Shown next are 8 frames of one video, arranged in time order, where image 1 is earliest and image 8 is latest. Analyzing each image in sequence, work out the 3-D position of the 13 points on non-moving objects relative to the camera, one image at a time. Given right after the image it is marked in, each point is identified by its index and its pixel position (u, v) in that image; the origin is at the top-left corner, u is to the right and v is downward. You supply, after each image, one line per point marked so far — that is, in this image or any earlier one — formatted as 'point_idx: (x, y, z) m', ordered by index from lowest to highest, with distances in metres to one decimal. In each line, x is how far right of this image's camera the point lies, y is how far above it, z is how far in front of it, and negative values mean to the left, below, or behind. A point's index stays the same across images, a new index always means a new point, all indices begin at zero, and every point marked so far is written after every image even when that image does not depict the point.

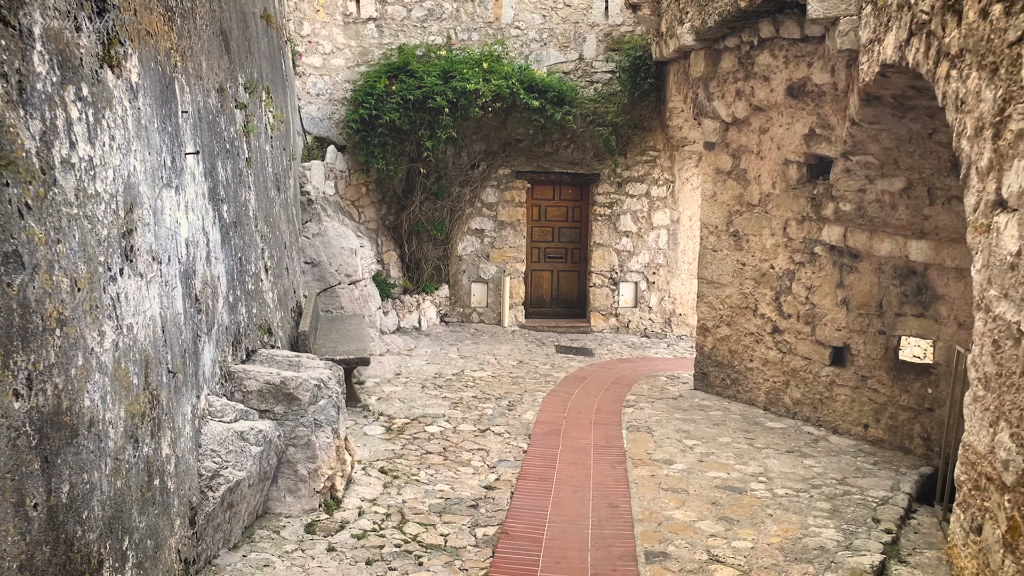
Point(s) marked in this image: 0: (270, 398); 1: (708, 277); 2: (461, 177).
0: (-0.9, -0.4, +3.1) m
1: (+1.4, +0.1, +5.7) m
2: (-0.5, +1.0, +7.5) m
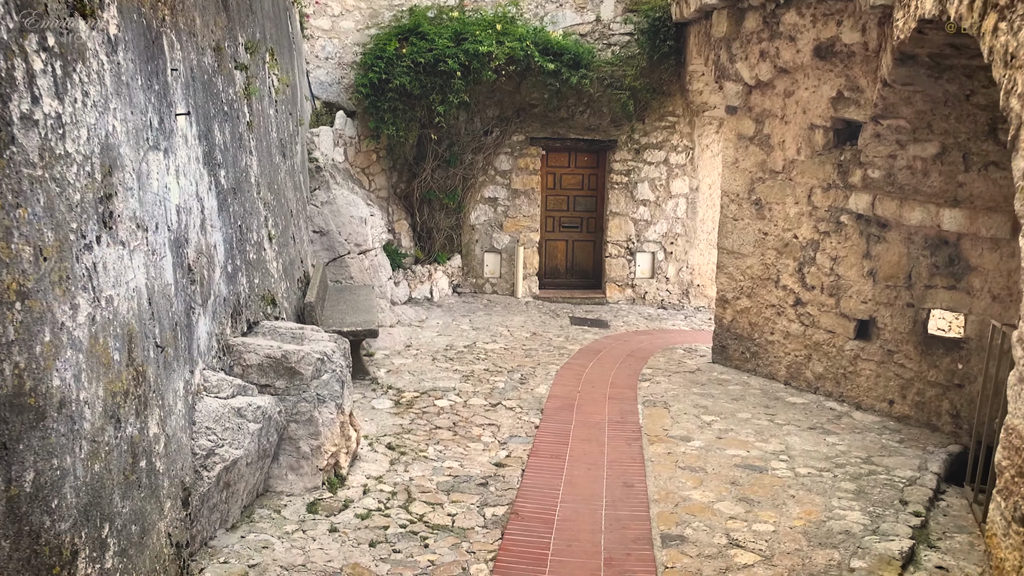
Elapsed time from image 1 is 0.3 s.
0: (-0.9, -0.3, +3.0) m
1: (+1.5, +0.3, +5.5) m
2: (-0.3, +1.3, +7.3) m
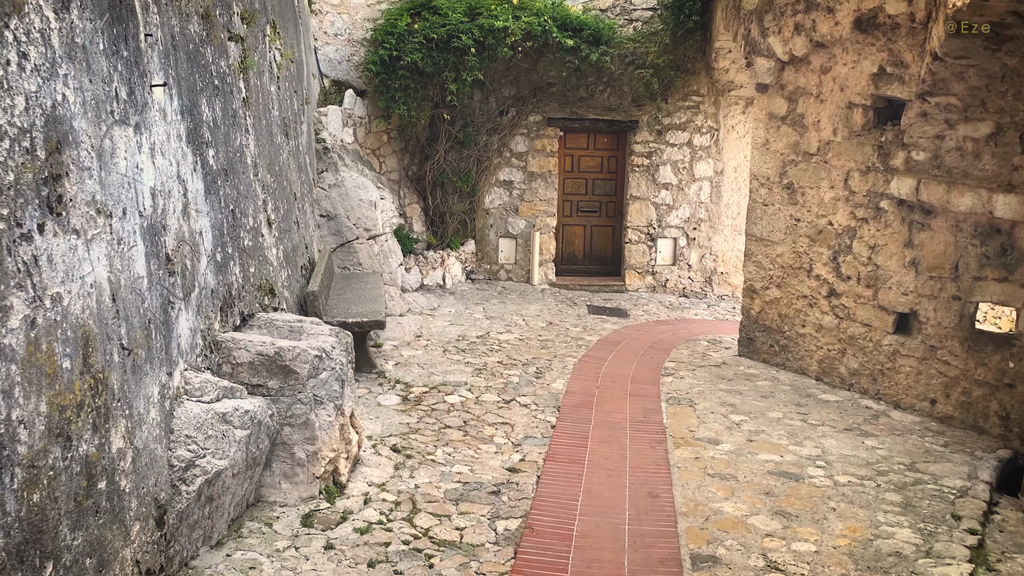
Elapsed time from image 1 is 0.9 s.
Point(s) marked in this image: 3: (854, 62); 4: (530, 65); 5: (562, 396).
0: (-0.8, -0.3, +2.7) m
1: (+1.6, +0.3, +5.2) m
2: (-0.2, +1.4, +7.0) m
3: (+1.9, +1.2, +4.4) m
4: (+0.2, +1.9, +6.9) m
5: (+0.3, -0.6, +4.2) m
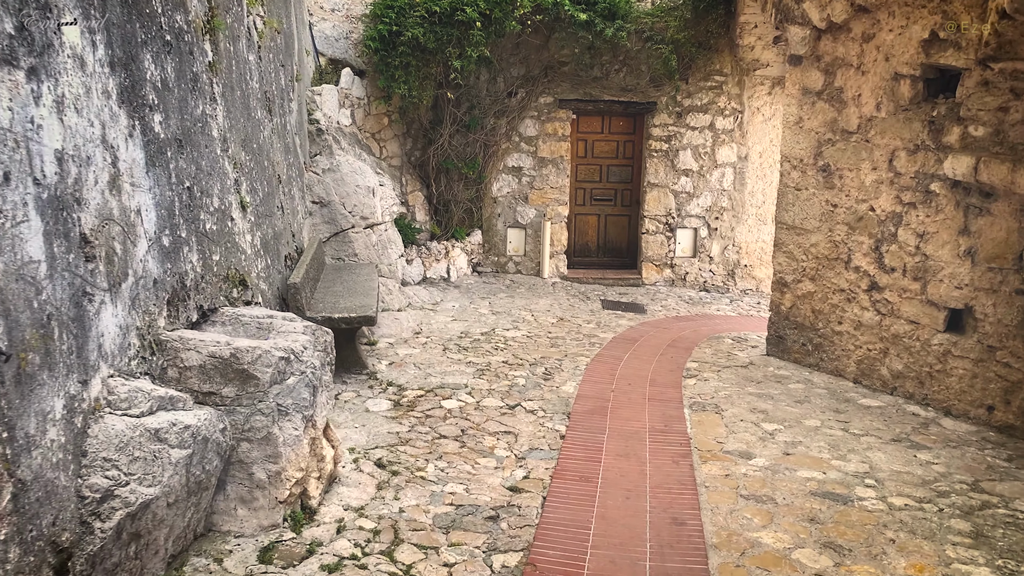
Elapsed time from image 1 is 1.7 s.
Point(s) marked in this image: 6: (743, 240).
0: (-0.8, -0.2, +2.3) m
1: (+1.6, +0.4, +4.7) m
2: (-0.1, +1.5, +6.6) m
3: (+1.9, +1.3, +4.0) m
4: (+0.2, +1.9, +6.5) m
5: (+0.3, -0.5, +3.8) m
6: (+2.0, +0.4, +6.9) m
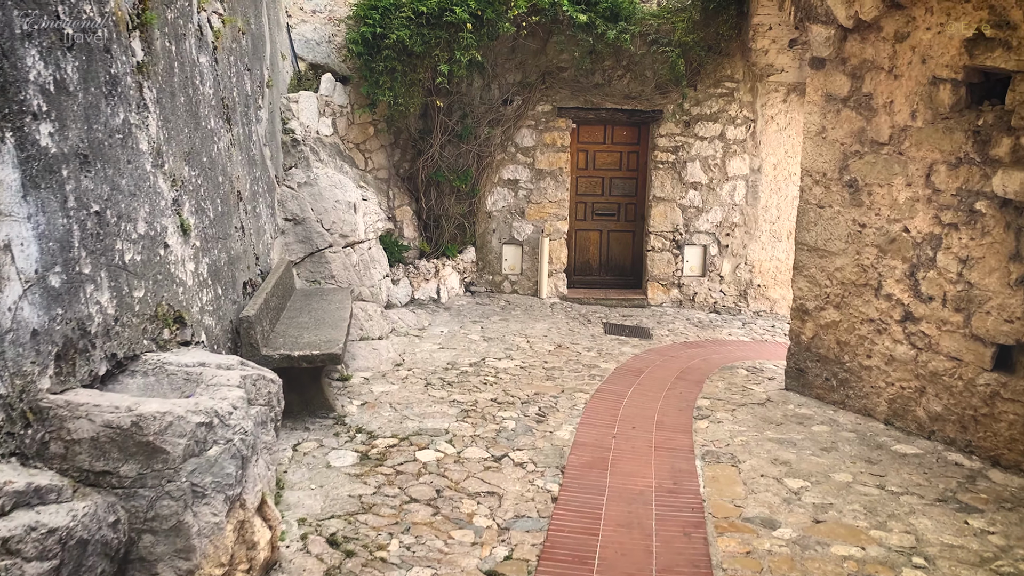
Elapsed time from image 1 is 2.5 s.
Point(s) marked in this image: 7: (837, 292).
0: (-0.9, -0.4, +1.8) m
1: (+1.6, +0.2, +4.3) m
2: (-0.2, +1.3, +6.1) m
3: (+1.8, +1.1, +3.5) m
4: (+0.2, +1.8, +6.0) m
5: (+0.2, -0.7, +3.3) m
6: (+1.9, +0.2, +6.5) m
7: (+1.6, 0.0, +4.1) m
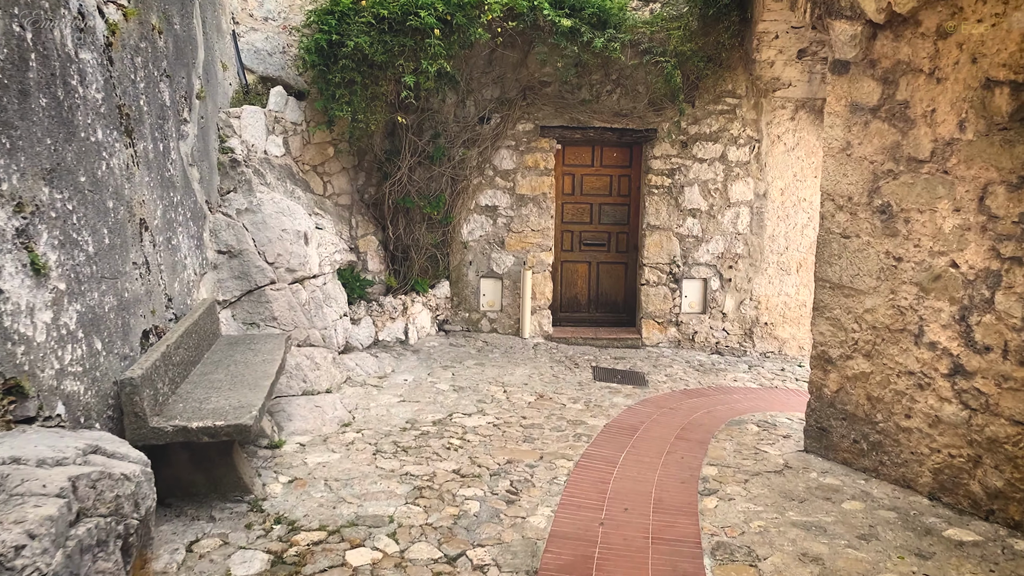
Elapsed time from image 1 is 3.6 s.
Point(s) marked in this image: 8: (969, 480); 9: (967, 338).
0: (-1.0, -0.5, +1.1) m
1: (+1.4, 0.0, +3.6) m
2: (-0.3, +1.0, +5.5) m
3: (+1.7, +1.0, +2.9) m
4: (0.0, +1.5, +5.4) m
5: (+0.1, -0.8, +2.6) m
6: (+1.8, 0.0, +5.8) m
7: (+1.5, -0.2, +3.5) m
8: (+1.7, -0.7, +3.1) m
9: (+1.7, -0.2, +3.1) m
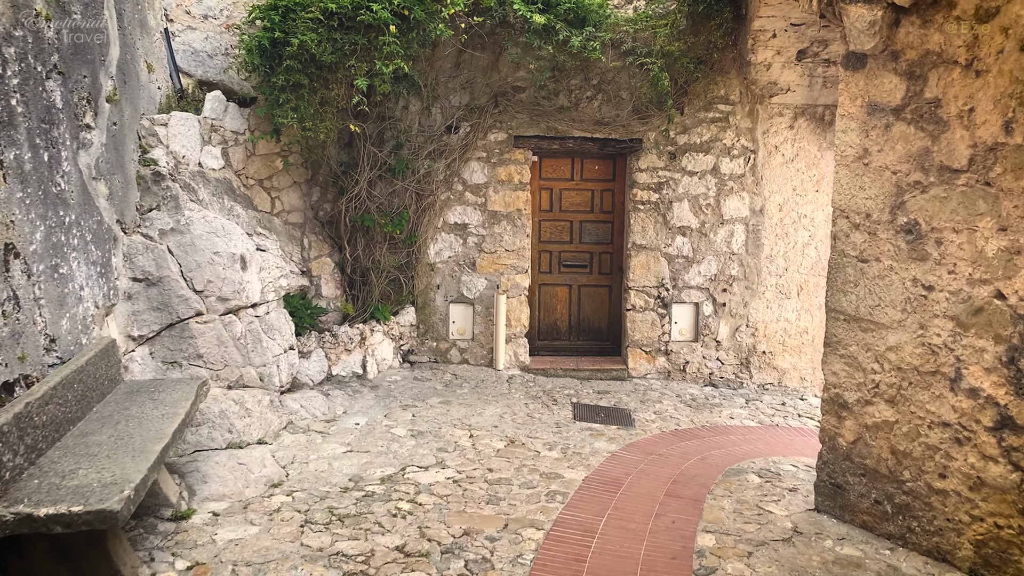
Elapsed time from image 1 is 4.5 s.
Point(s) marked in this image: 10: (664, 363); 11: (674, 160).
0: (-1.1, -0.6, +0.6) m
1: (+1.3, -0.1, +3.1) m
2: (-0.5, +0.9, +5.0) m
3: (+1.5, +0.8, +2.3) m
4: (-0.1, +1.4, +4.9) m
5: (0.0, -0.9, +2.1) m
6: (+1.6, -0.2, +5.3) m
7: (+1.4, -0.3, +2.9) m
8: (+1.6, -0.8, +2.5) m
9: (+1.6, -0.3, +2.5) m
10: (+1.0, -0.5, +5.3) m
11: (+1.0, +0.8, +5.1) m
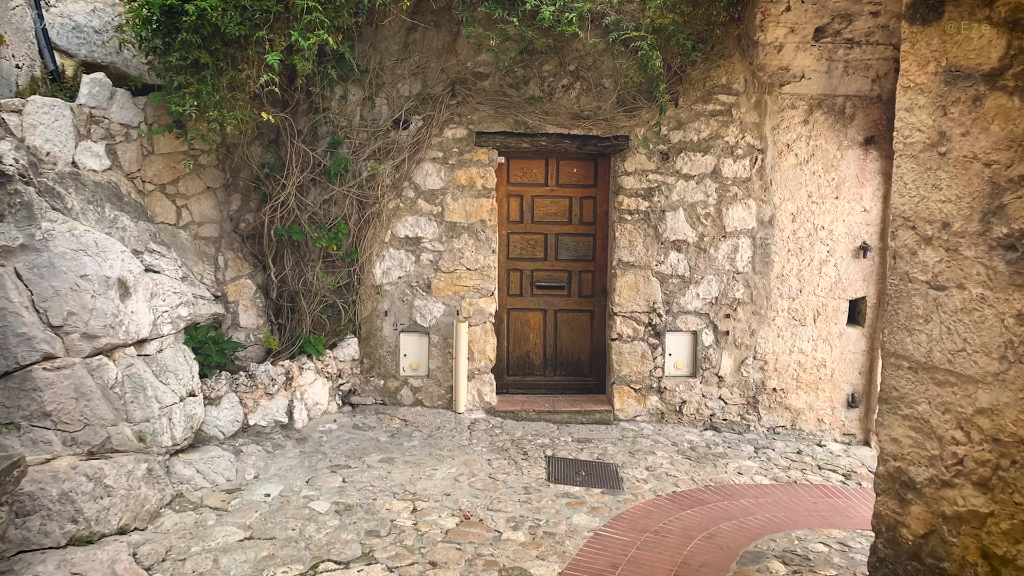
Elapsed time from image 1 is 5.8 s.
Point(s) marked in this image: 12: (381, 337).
0: (-1.2, -0.6, -0.3) m
1: (+1.1, -0.2, +2.2) m
2: (-0.7, +0.7, +4.1) m
3: (+1.4, +0.8, +1.5) m
4: (-0.3, +1.2, +4.0) m
5: (-0.2, -1.0, +1.2) m
6: (+1.4, -0.3, +4.4) m
7: (+1.2, -0.4, +2.1) m
8: (+1.4, -0.9, +1.7) m
9: (+1.4, -0.4, +1.7) m
10: (+0.8, -0.6, +4.5) m
11: (+0.8, +0.7, +4.2) m
12: (-0.7, -0.3, +4.4) m
